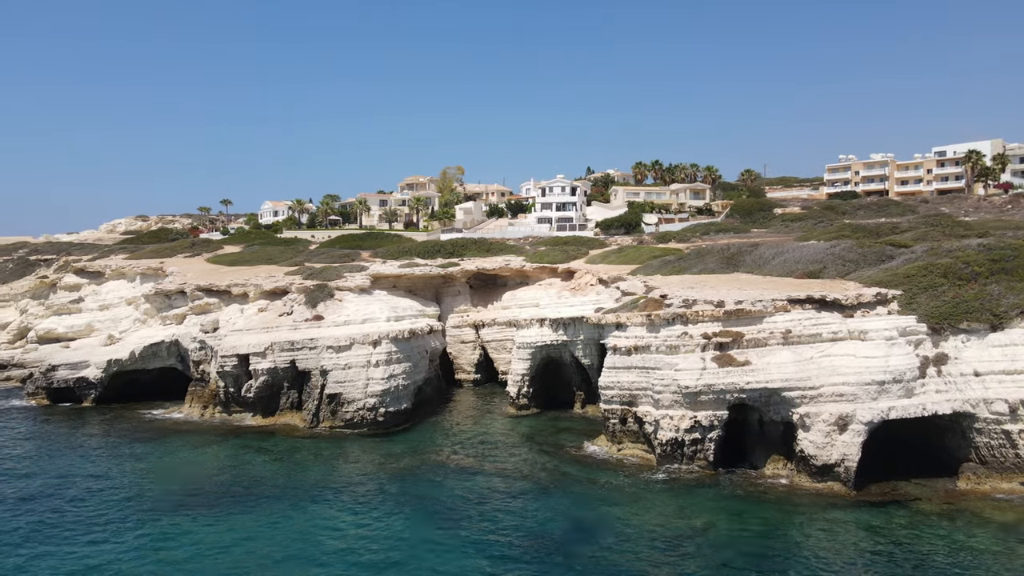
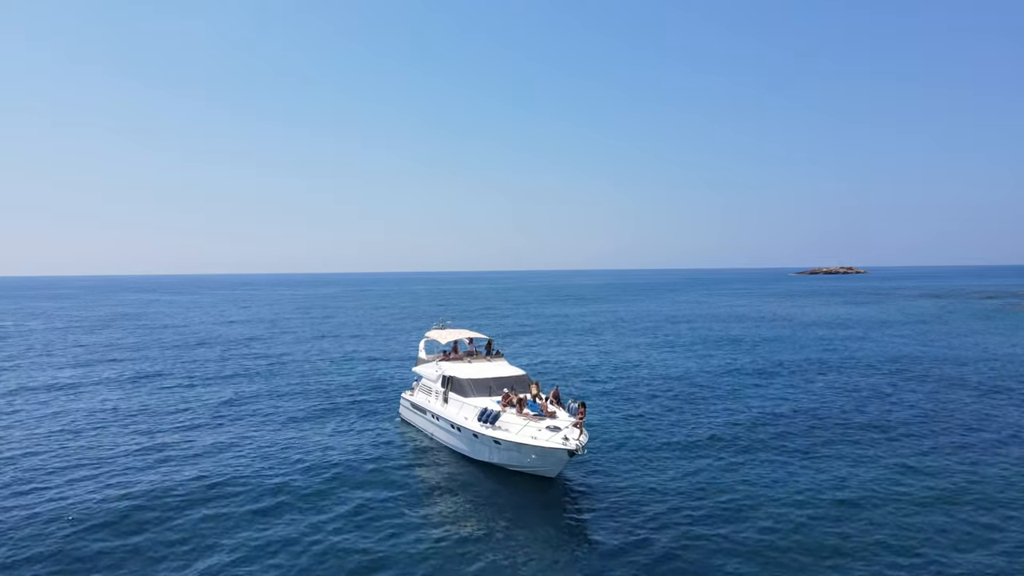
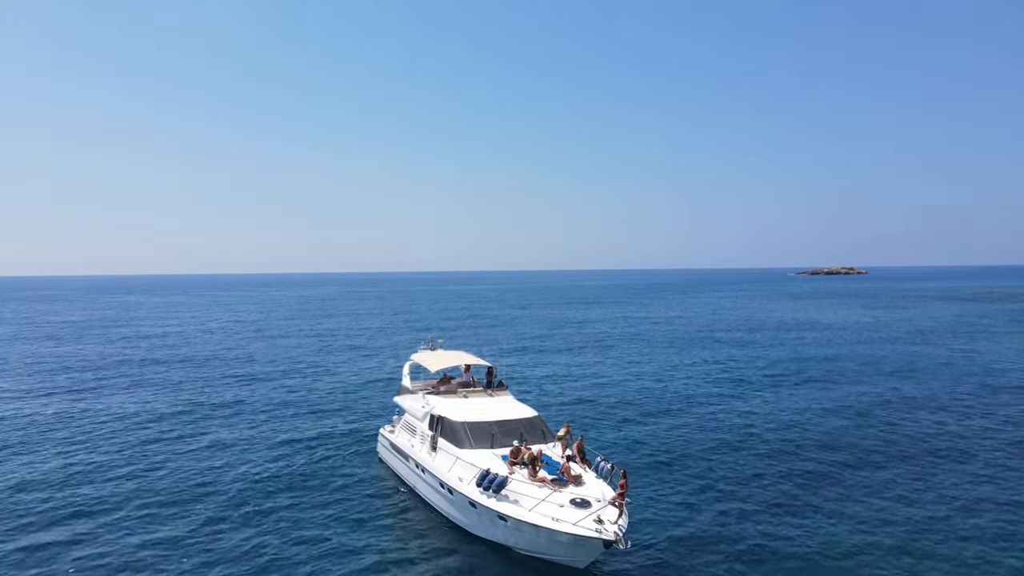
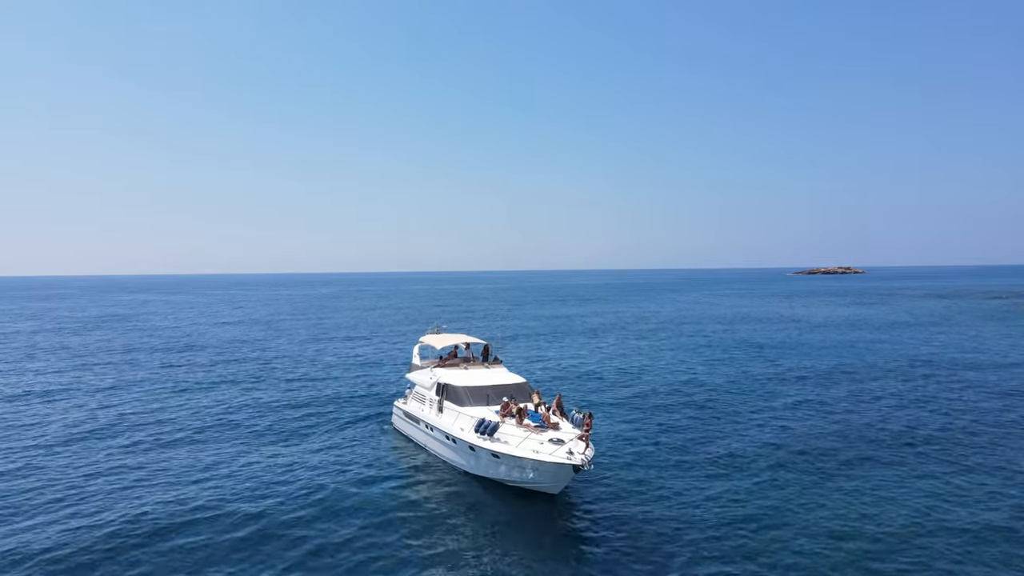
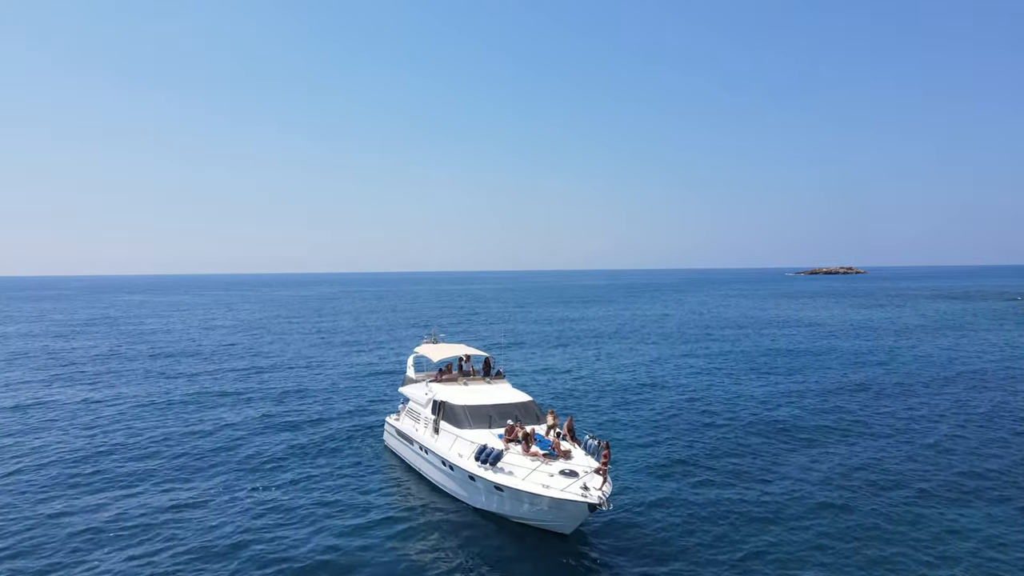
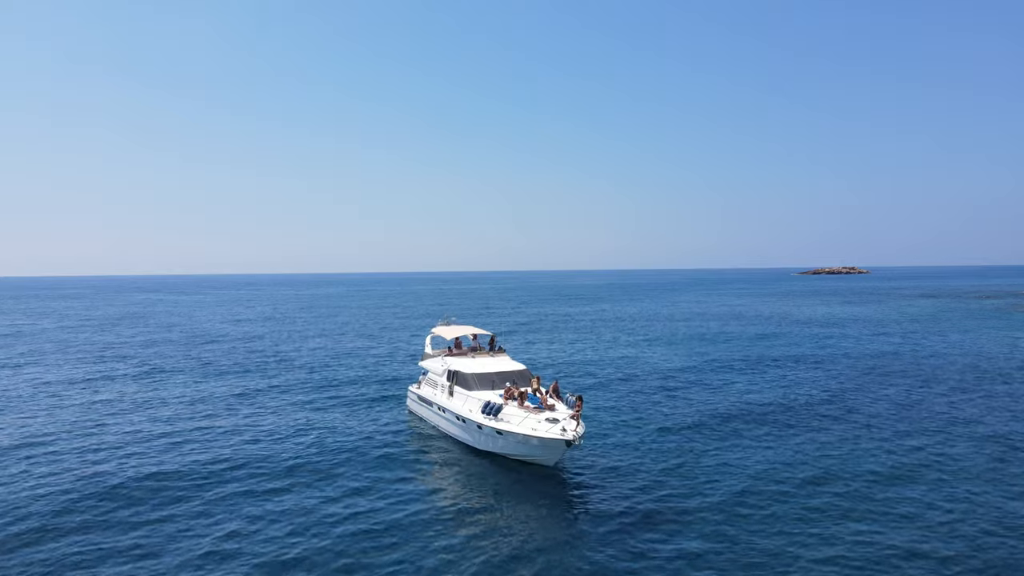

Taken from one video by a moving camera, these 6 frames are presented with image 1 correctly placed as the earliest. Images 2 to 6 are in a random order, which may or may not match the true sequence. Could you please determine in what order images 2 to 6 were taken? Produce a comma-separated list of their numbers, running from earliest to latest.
6, 2, 4, 5, 3
